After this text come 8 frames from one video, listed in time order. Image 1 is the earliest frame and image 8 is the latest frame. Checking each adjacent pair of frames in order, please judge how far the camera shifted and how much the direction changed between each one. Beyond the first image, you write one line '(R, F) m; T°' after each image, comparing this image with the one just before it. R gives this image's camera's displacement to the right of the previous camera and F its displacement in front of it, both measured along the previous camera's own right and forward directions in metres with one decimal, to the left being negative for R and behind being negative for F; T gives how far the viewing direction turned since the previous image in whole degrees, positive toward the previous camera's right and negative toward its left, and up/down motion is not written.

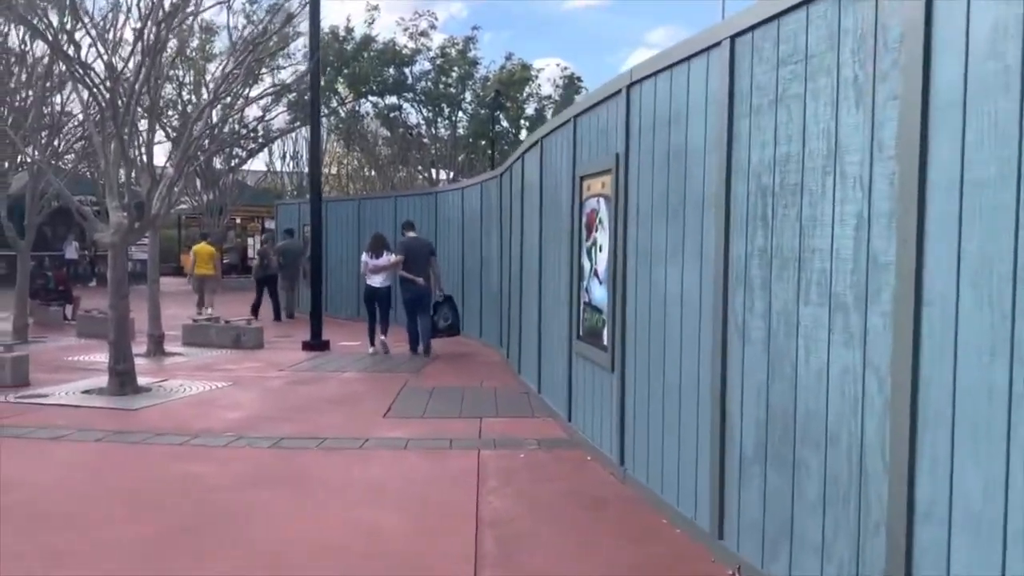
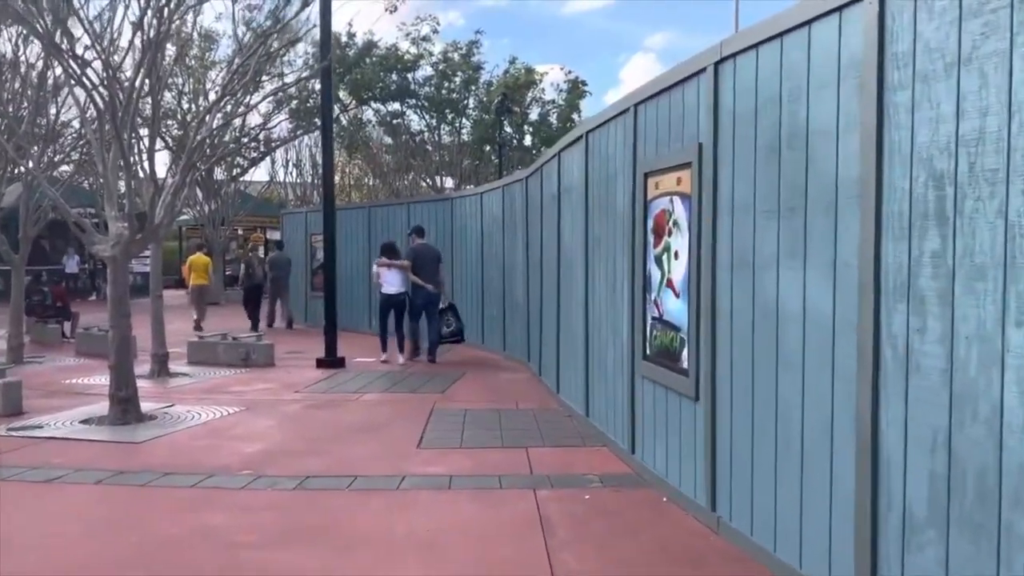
(-0.5, +1.0) m; 0°
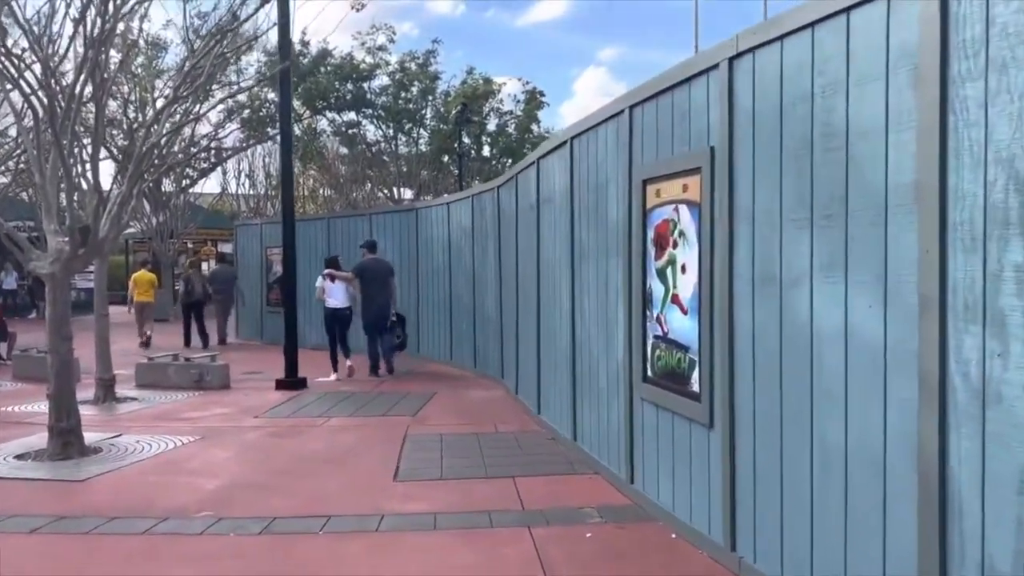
(-0.3, +0.6) m; +3°
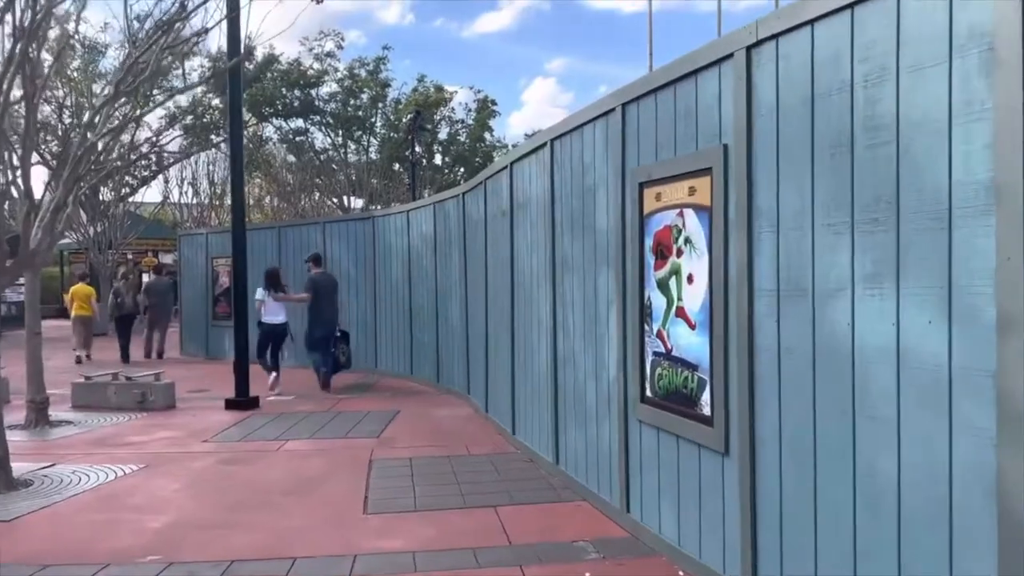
(-0.3, +0.6) m; +4°
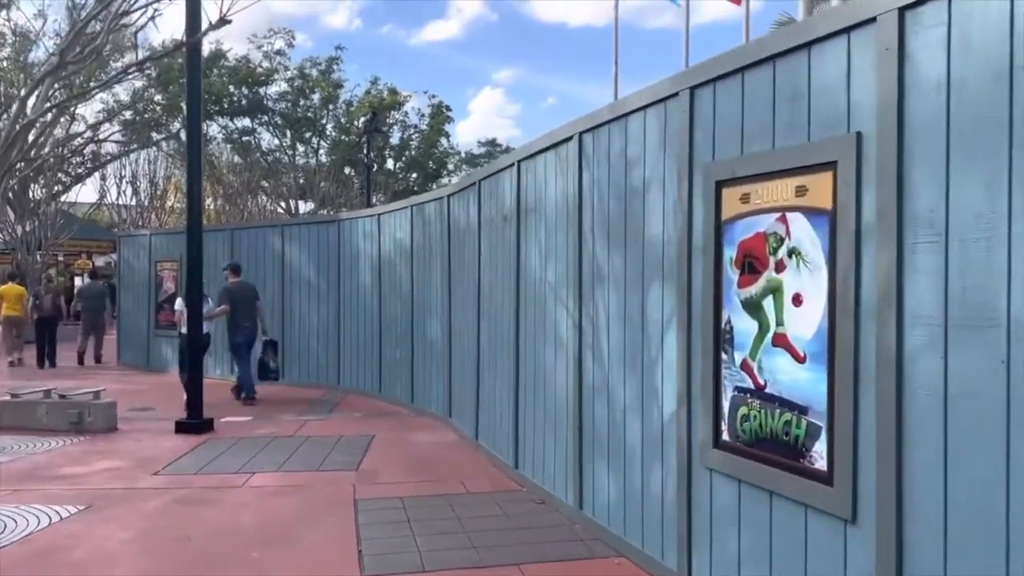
(-0.6, +1.1) m; +4°
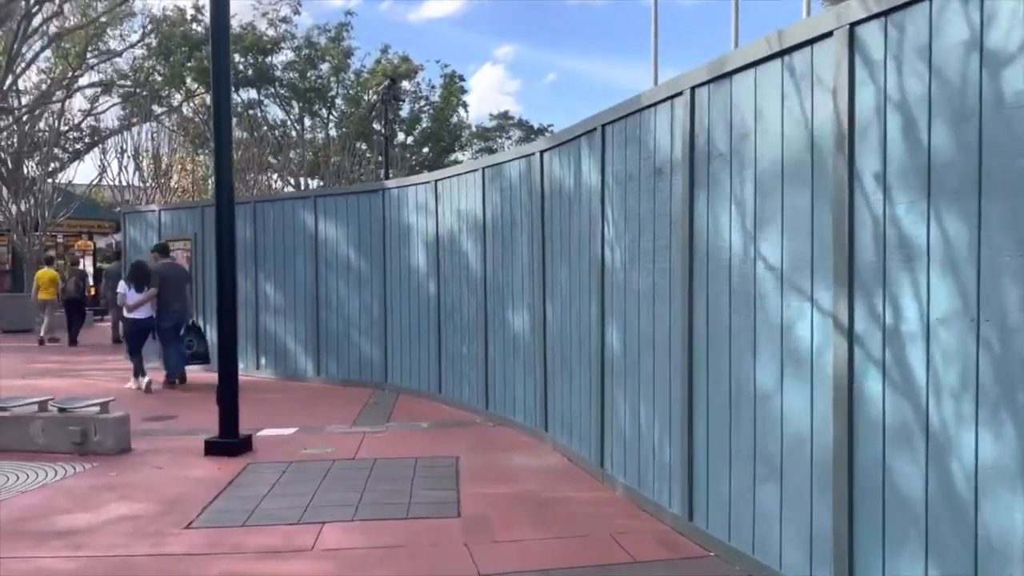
(-1.2, +2.3) m; 0°
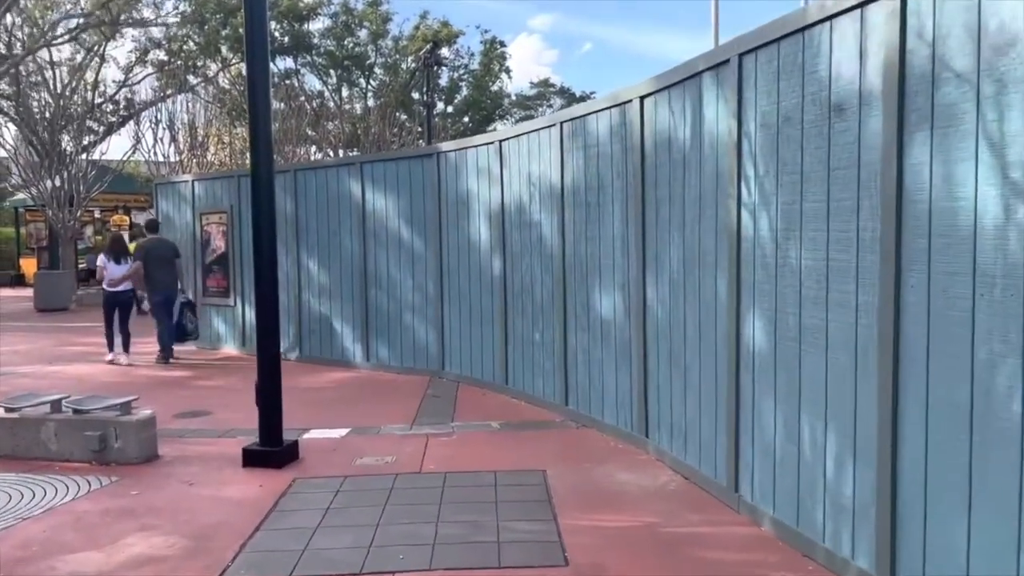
(-0.5, +1.5) m; -3°
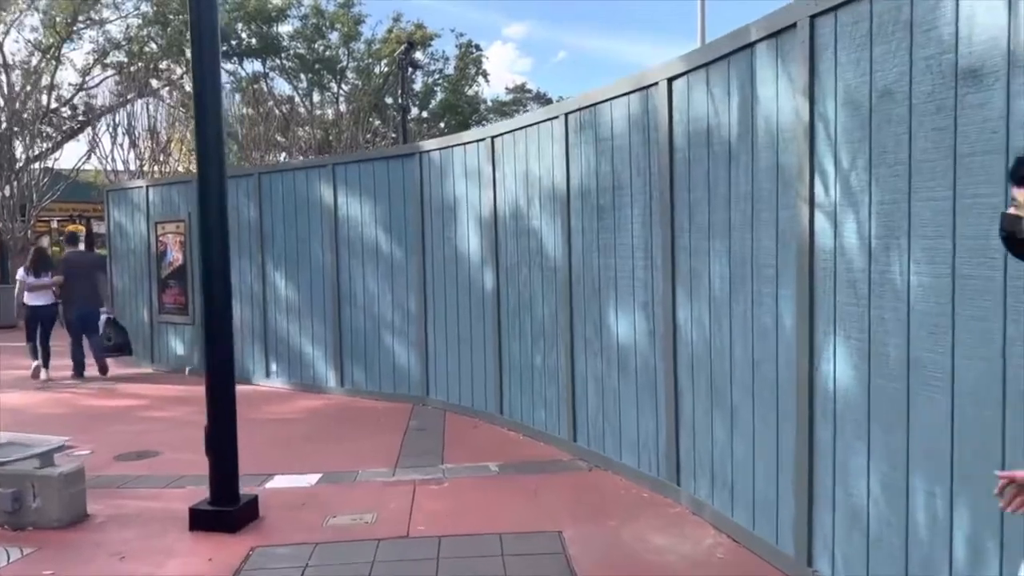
(-0.2, +1.2) m; +2°
